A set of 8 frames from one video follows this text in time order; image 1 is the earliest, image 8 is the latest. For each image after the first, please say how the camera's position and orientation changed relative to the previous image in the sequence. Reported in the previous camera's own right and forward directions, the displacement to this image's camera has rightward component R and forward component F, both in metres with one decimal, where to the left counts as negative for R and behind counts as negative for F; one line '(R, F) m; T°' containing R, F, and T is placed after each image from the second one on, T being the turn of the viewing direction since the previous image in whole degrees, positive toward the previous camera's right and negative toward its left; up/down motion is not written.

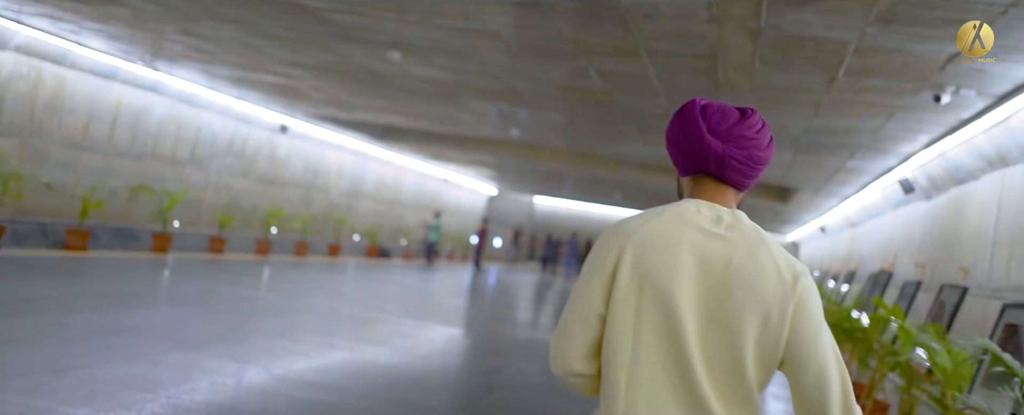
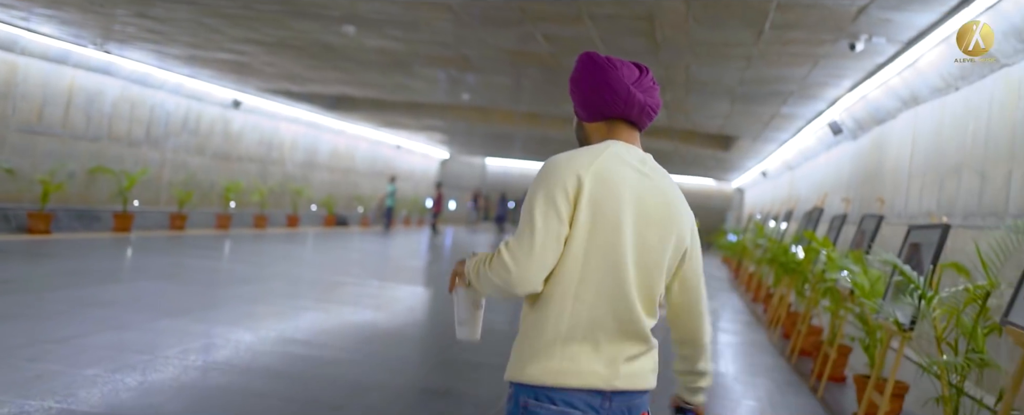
(+0.8, -0.1) m; 0°
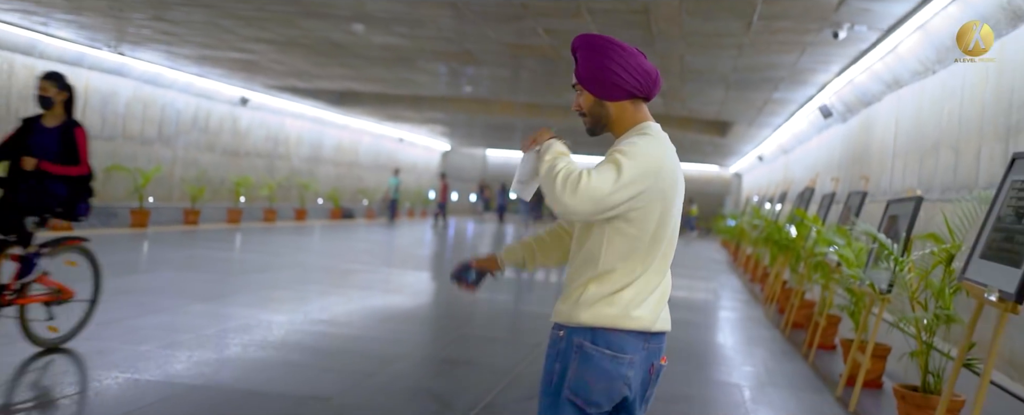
(-0.1, -0.4) m; 0°
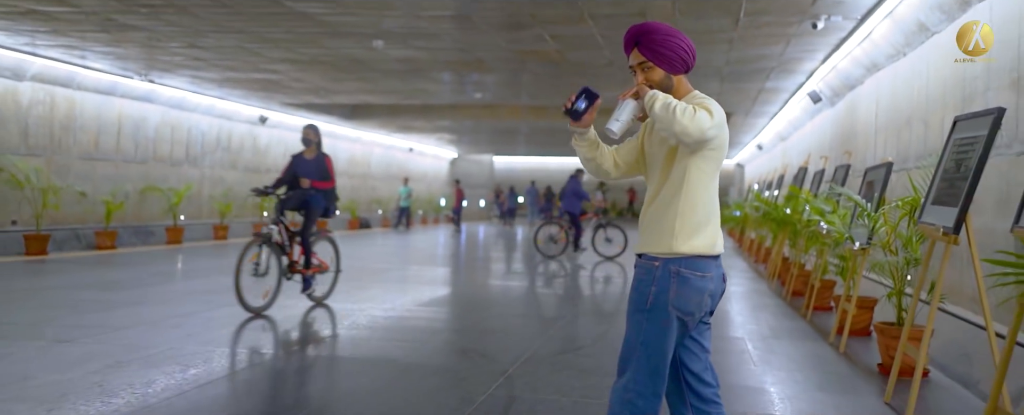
(-0.2, -0.7) m; 0°
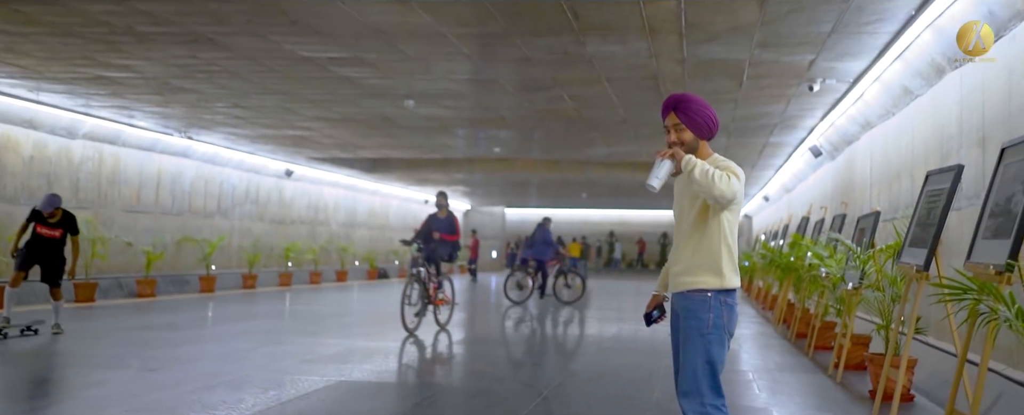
(-0.2, -0.6) m; -1°
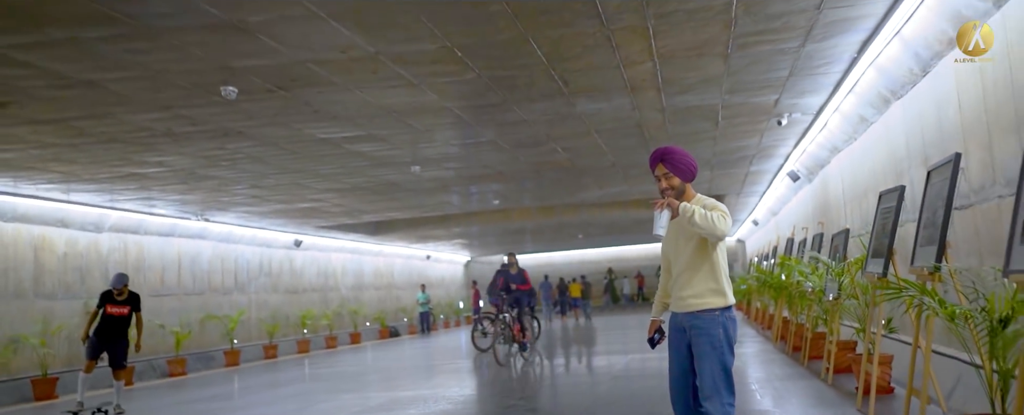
(-0.2, -0.8) m; +1°
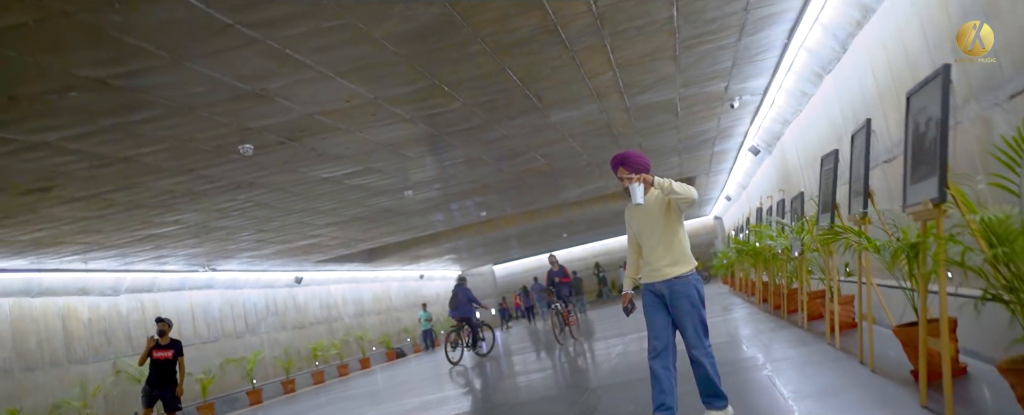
(-0.2, -0.9) m; +2°
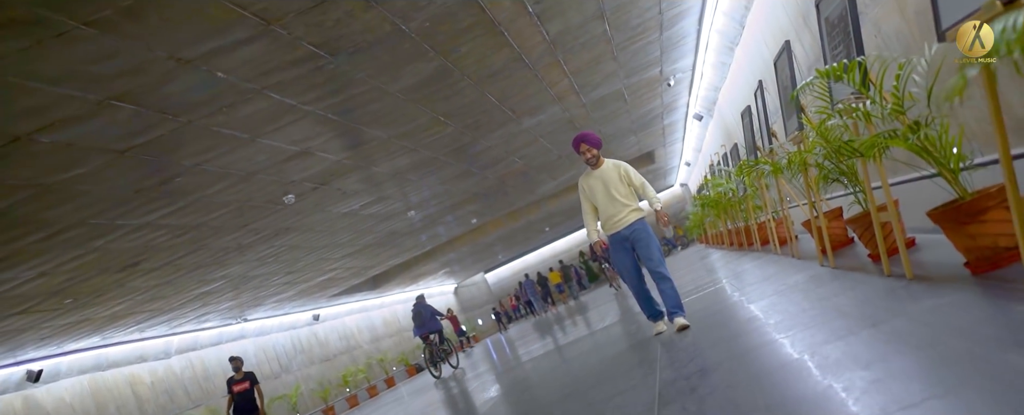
(-0.4, -1.8) m; +2°
